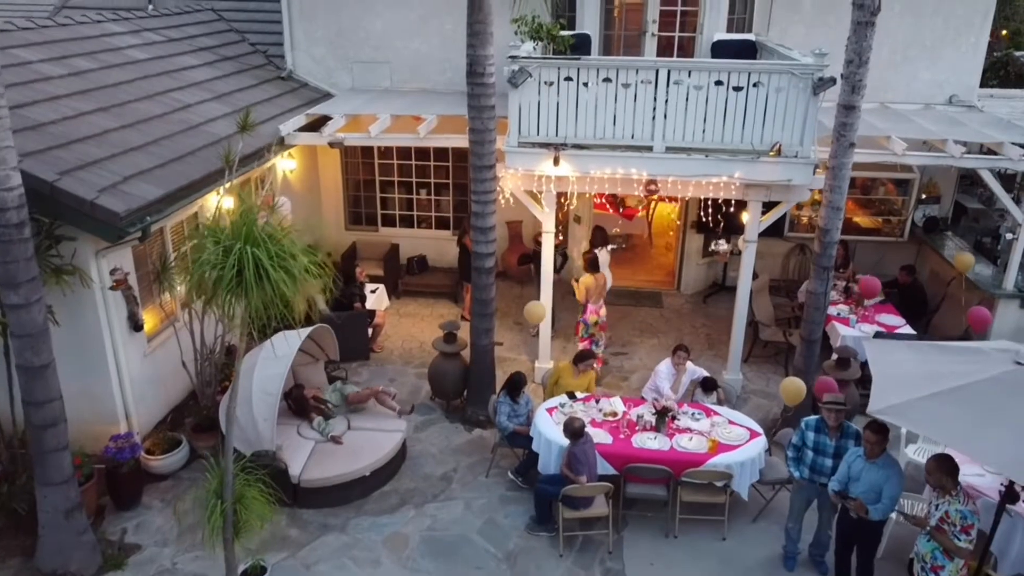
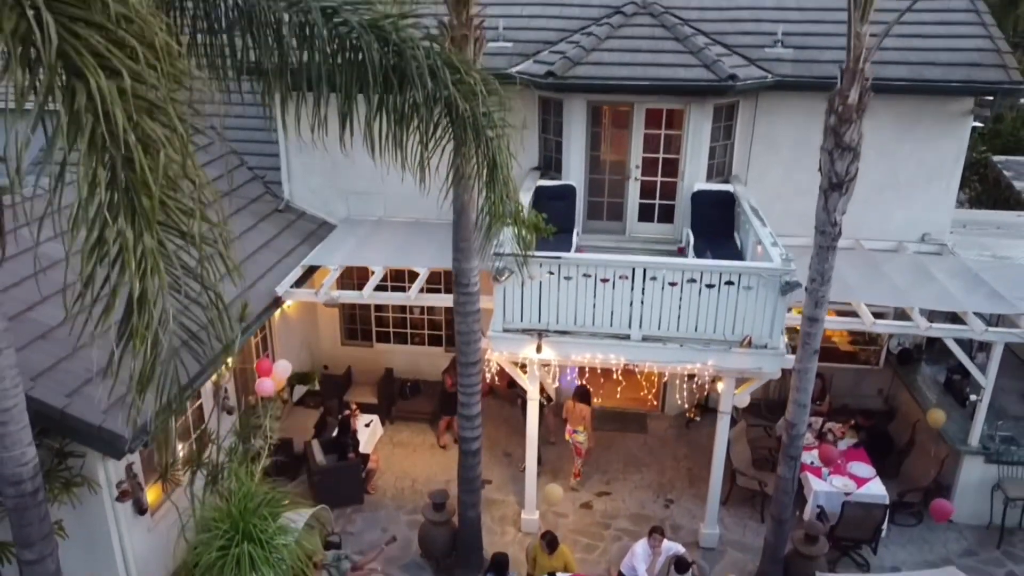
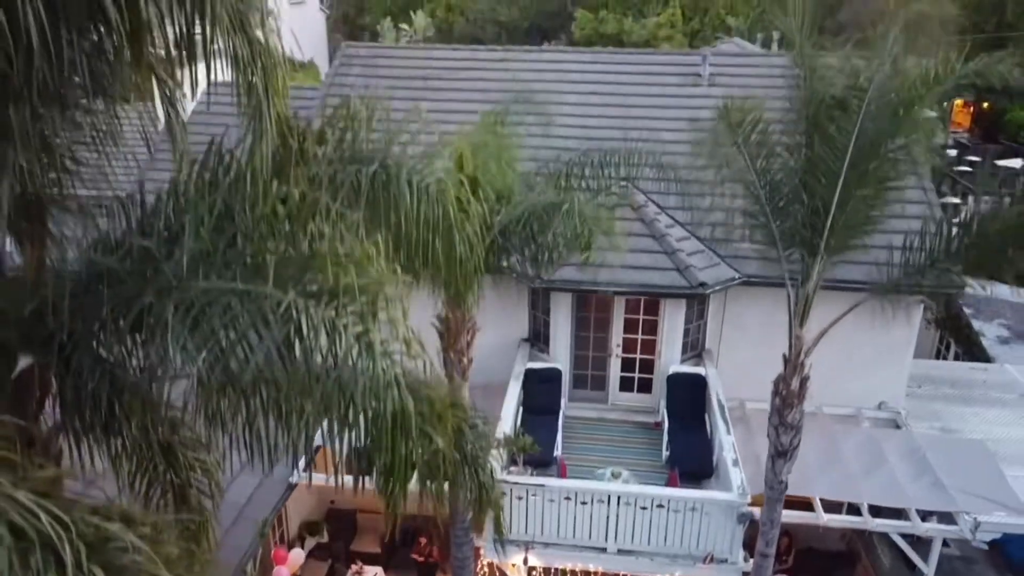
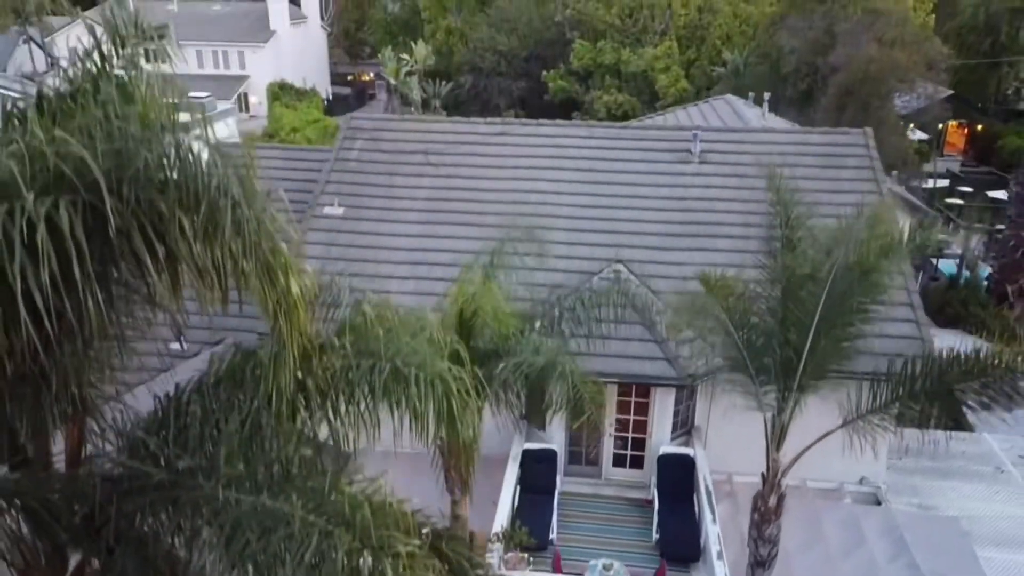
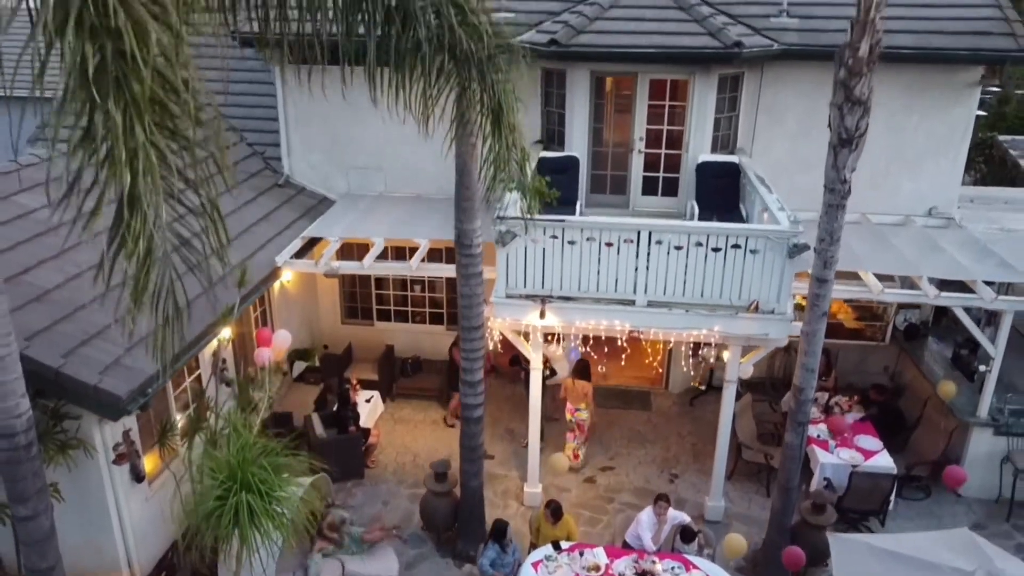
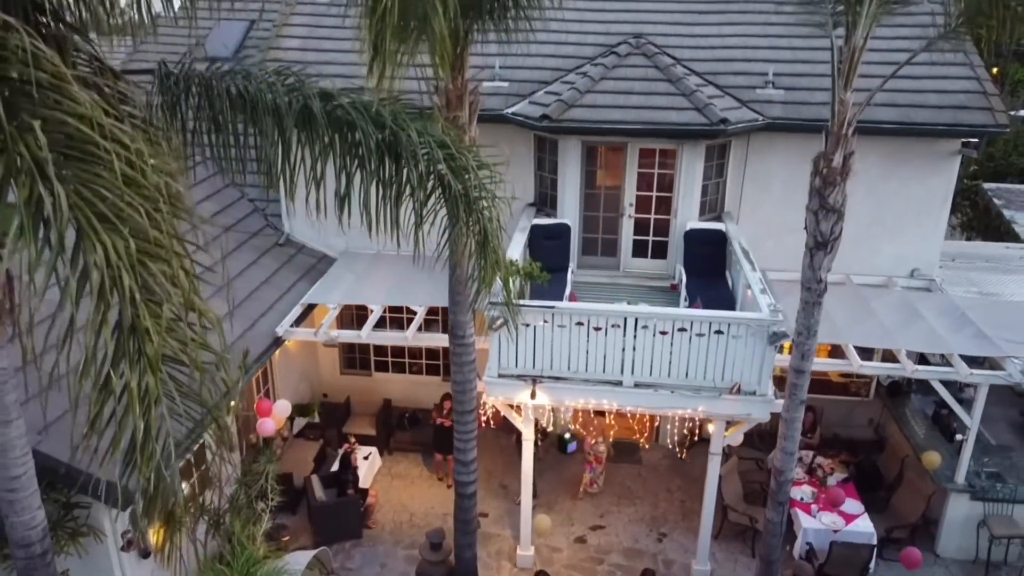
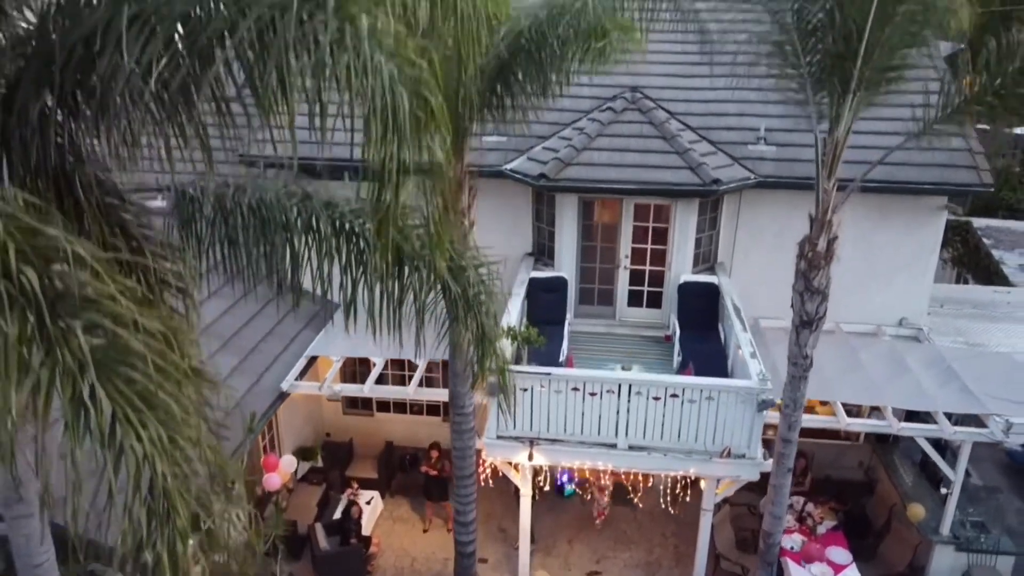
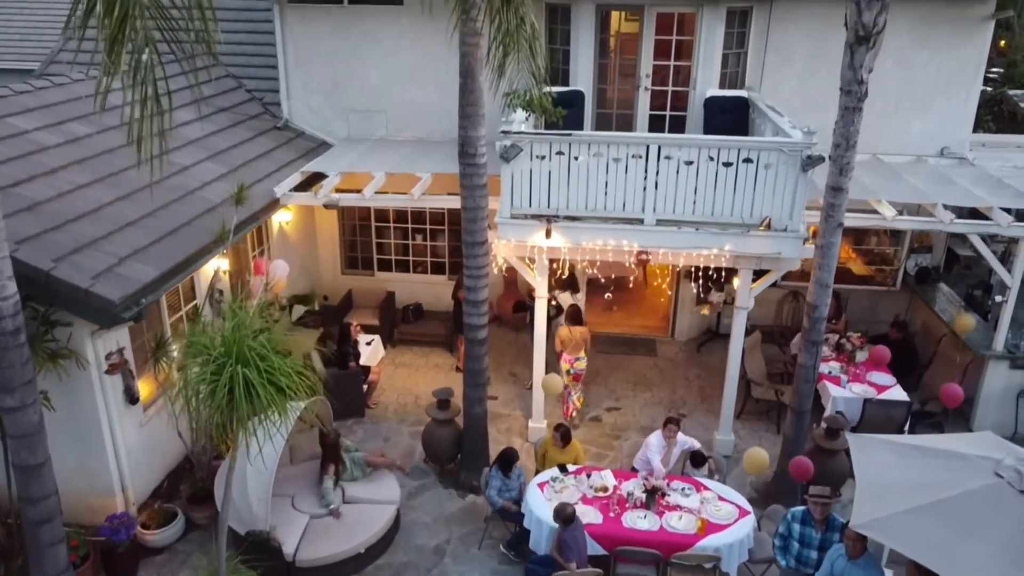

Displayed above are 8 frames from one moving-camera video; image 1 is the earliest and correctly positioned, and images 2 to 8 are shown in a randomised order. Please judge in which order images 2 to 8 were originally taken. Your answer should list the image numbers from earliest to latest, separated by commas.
8, 5, 2, 6, 7, 3, 4
